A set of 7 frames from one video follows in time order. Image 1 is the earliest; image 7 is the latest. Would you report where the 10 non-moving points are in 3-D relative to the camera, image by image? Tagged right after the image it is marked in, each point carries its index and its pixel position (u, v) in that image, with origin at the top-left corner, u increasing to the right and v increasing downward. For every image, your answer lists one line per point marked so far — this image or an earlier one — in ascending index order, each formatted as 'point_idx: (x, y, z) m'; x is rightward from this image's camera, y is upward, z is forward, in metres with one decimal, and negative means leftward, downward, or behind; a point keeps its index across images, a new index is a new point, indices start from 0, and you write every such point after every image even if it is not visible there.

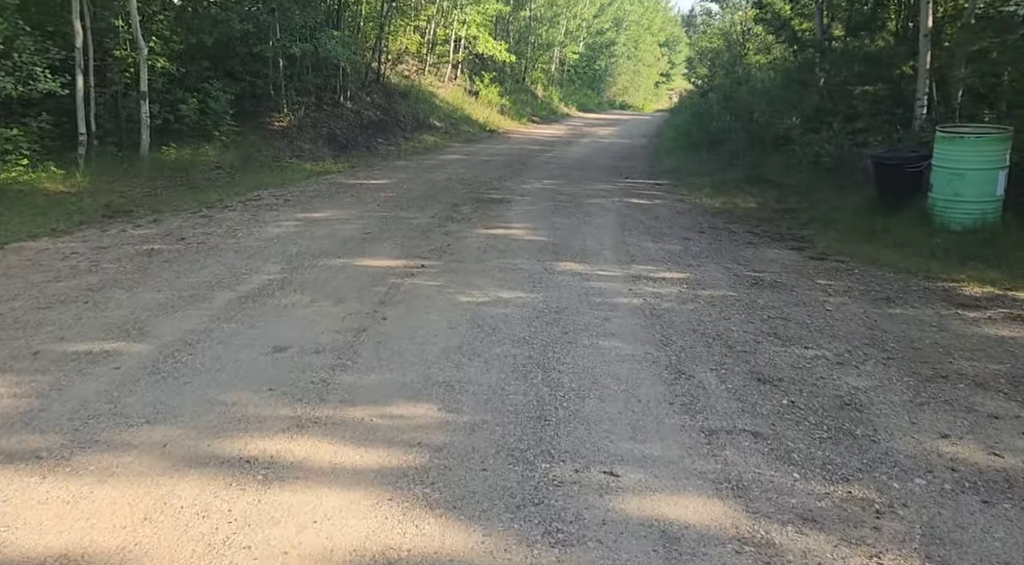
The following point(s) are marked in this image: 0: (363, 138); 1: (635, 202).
0: (-3.2, +3.1, +18.4) m
1: (+1.8, +1.1, +12.2) m
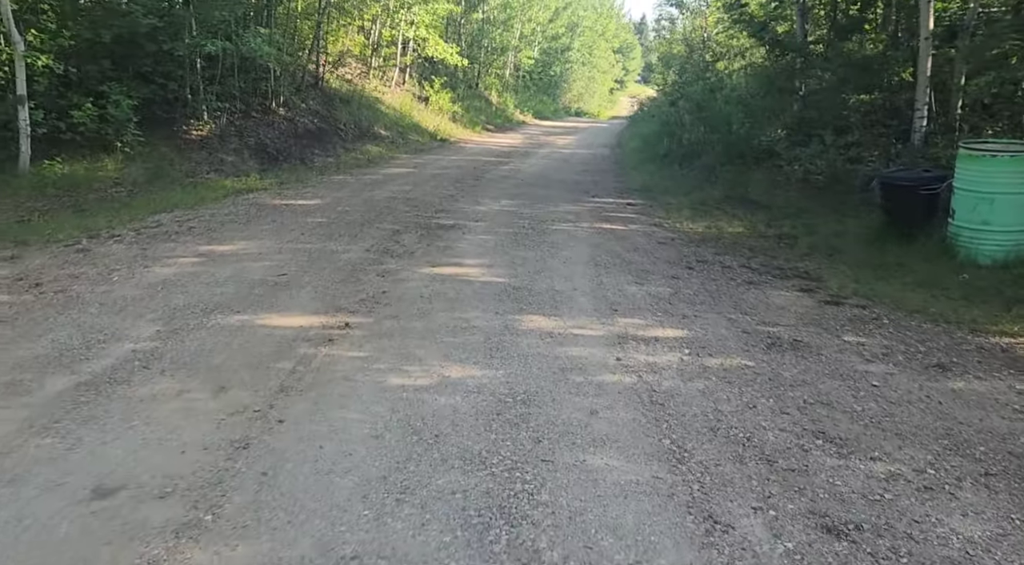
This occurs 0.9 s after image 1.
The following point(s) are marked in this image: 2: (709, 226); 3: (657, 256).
0: (-4.2, +2.5, +16.4) m
1: (+1.2, +0.7, +10.5) m
2: (+2.5, +0.7, +10.9) m
3: (+1.6, +0.3, +9.1) m
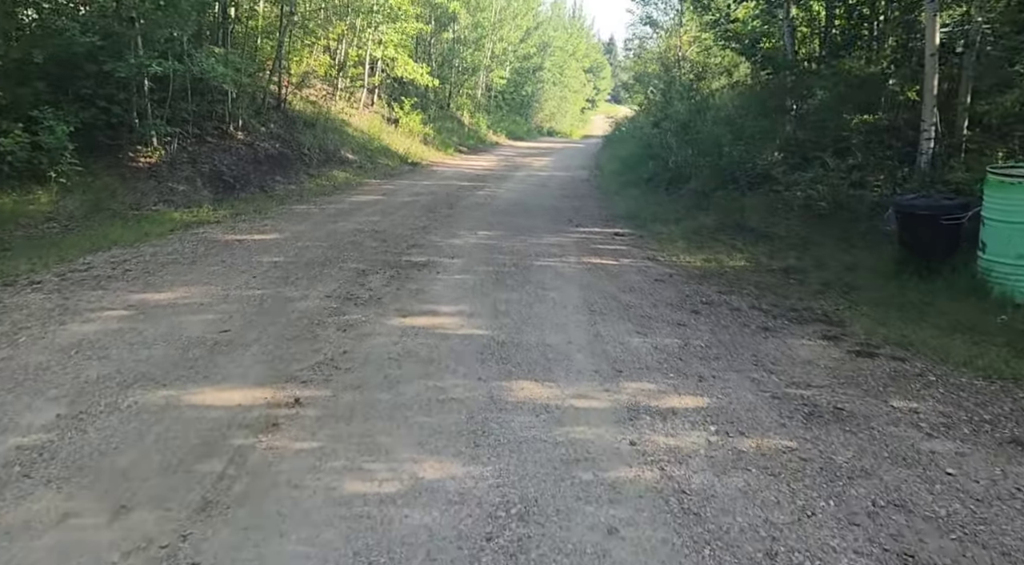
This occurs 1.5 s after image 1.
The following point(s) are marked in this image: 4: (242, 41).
0: (-4.6, +1.9, +15.3) m
1: (+0.9, +0.2, +9.4) m
2: (+2.3, +0.3, +9.9) m
3: (+1.4, -0.1, +8.1) m
4: (-5.6, +5.0, +17.5) m
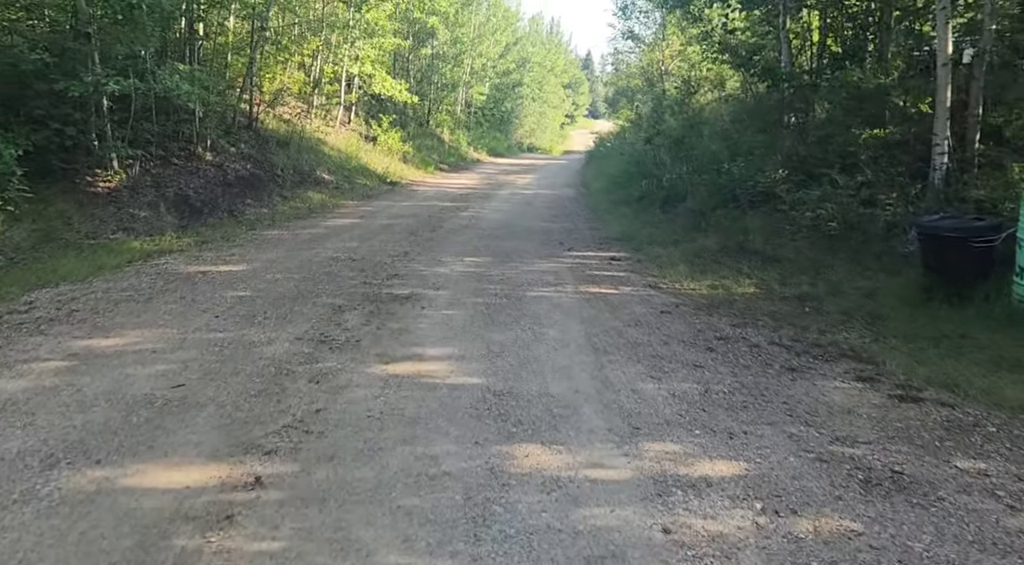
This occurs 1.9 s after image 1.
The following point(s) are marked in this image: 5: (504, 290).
0: (-4.9, +1.4, +14.4) m
1: (+0.8, -0.1, +8.7) m
2: (+2.2, 0.0, +9.2) m
3: (+1.3, -0.4, +7.3) m
4: (-5.9, +4.4, +16.6) m
5: (-0.1, -0.1, +8.7) m
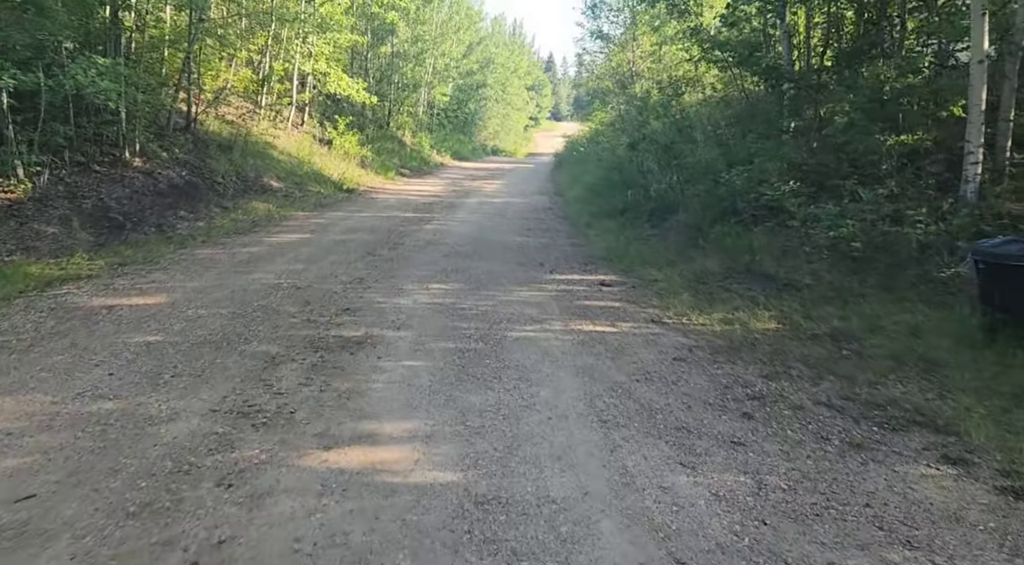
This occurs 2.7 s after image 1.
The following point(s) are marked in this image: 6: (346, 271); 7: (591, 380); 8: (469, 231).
0: (-5.3, +1.0, +12.6) m
1: (+0.6, -0.4, +7.1) m
2: (+2.0, -0.4, +7.7) m
3: (+1.2, -0.7, +5.8) m
4: (-6.5, +4.0, +14.8) m
5: (-0.3, -0.4, +7.1) m
6: (-1.9, +0.1, +9.8) m
7: (+0.5, -0.7, +5.9) m
8: (-0.7, +0.8, +13.7) m
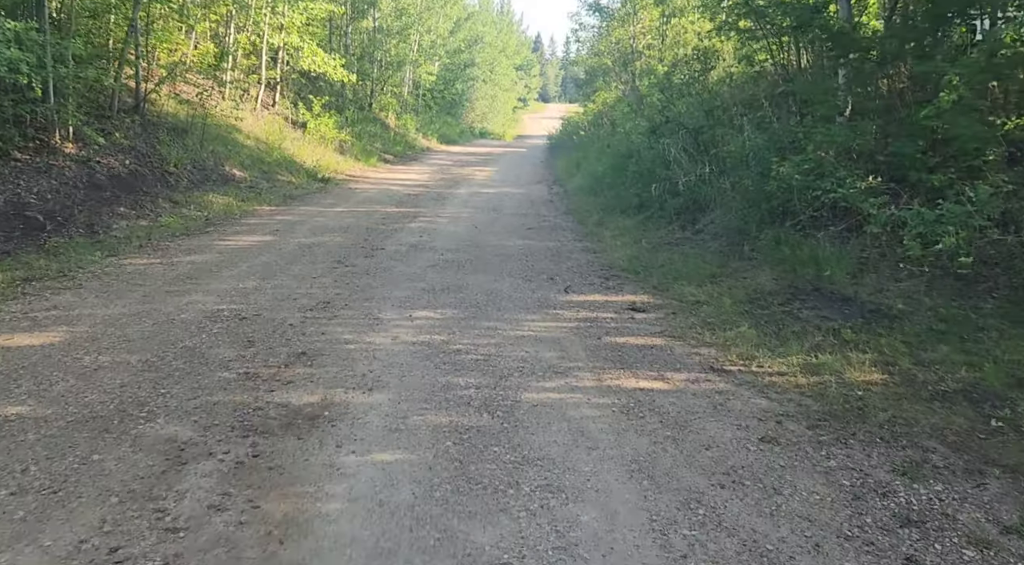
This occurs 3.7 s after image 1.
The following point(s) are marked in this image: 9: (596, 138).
0: (-5.3, +0.9, +10.5) m
1: (+0.7, -0.7, +5.2) m
2: (+2.1, -0.6, +5.7) m
3: (+1.3, -1.0, +3.9) m
4: (-6.5, +3.9, +12.6) m
5: (-0.2, -0.7, +5.1) m
6: (-1.9, -0.1, +7.8) m
7: (+0.7, -1.0, +3.9) m
8: (-0.7, +0.7, +11.7) m
9: (+1.9, +3.3, +19.2) m
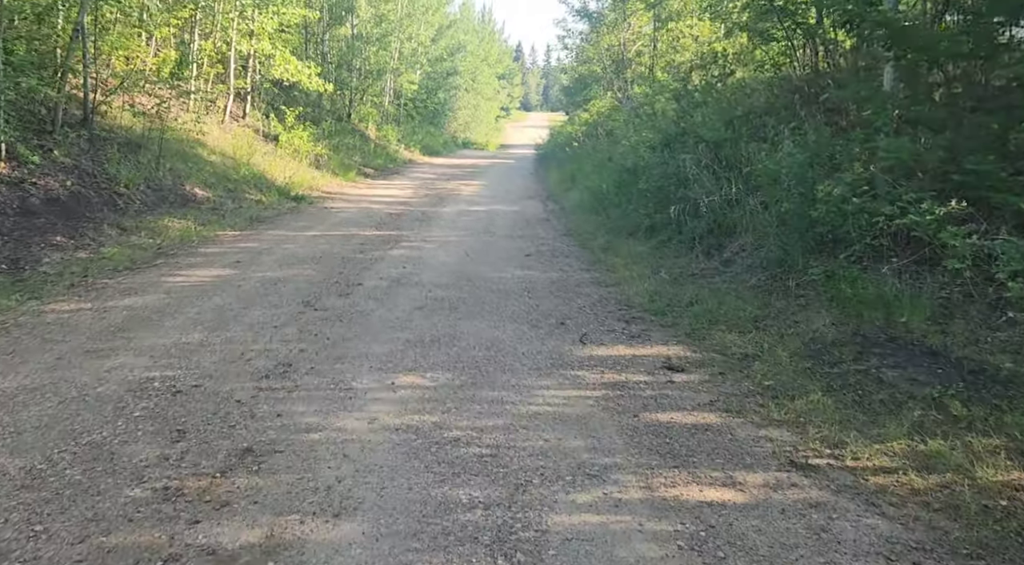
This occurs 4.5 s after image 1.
0: (-5.3, +0.4, +9.0) m
1: (+0.8, -1.0, +3.7) m
2: (+2.1, -0.9, +4.3) m
3: (+1.4, -1.3, +2.4) m
4: (-6.6, +3.4, +11.1) m
5: (-0.1, -1.0, +3.7) m
6: (-1.8, -0.5, +6.3) m
7: (+0.8, -1.3, +2.5) m
8: (-0.7, +0.3, +10.2) m
9: (+1.7, +2.8, +17.8) m
